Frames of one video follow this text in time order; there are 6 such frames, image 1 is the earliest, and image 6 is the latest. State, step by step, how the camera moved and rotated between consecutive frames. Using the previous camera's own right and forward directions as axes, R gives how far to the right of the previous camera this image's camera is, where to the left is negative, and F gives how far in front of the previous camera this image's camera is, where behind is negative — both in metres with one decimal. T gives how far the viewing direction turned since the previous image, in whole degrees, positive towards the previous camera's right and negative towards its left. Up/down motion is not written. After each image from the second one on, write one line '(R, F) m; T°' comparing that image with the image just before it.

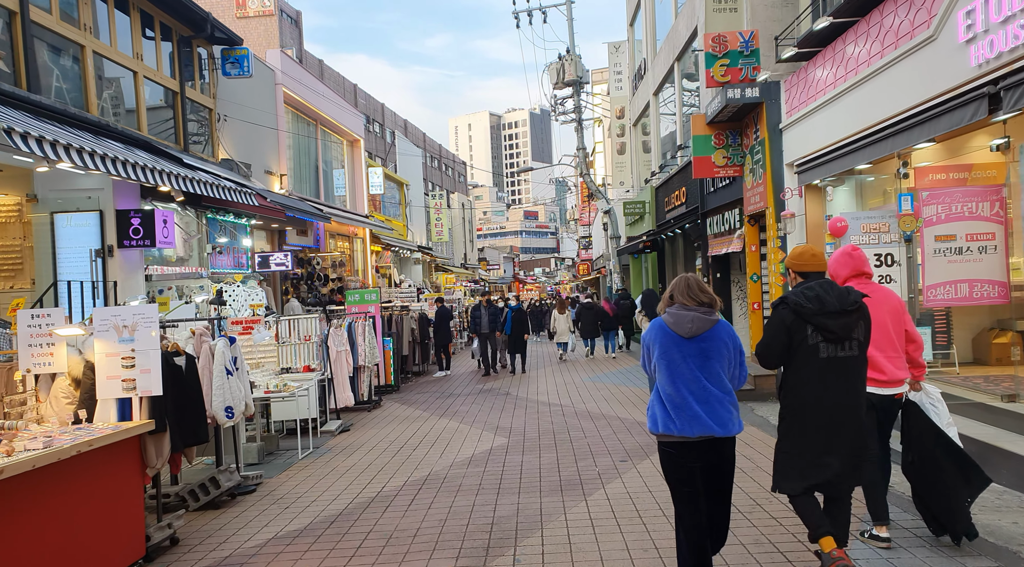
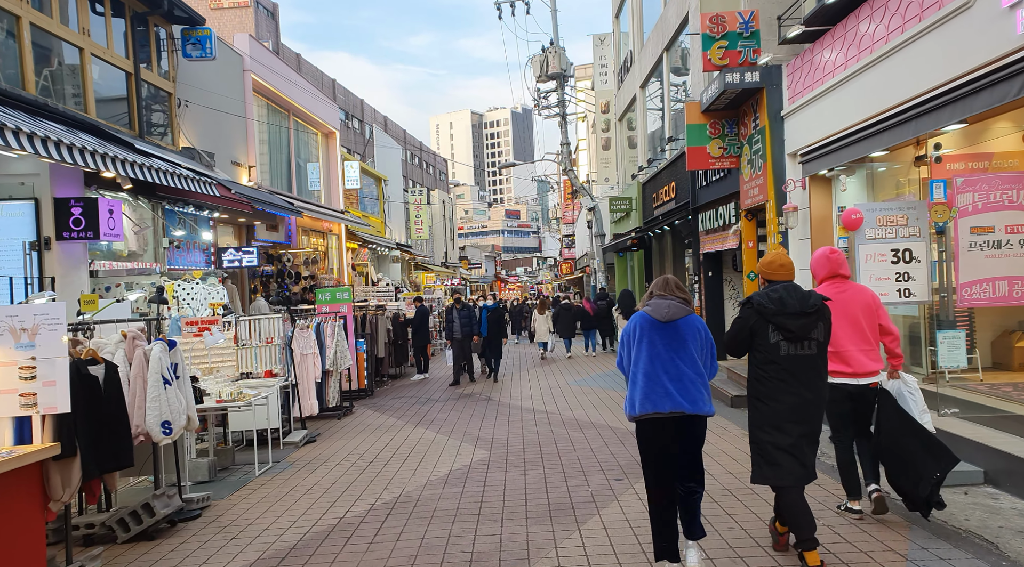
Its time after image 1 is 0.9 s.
(0.0, +0.8) m; +1°
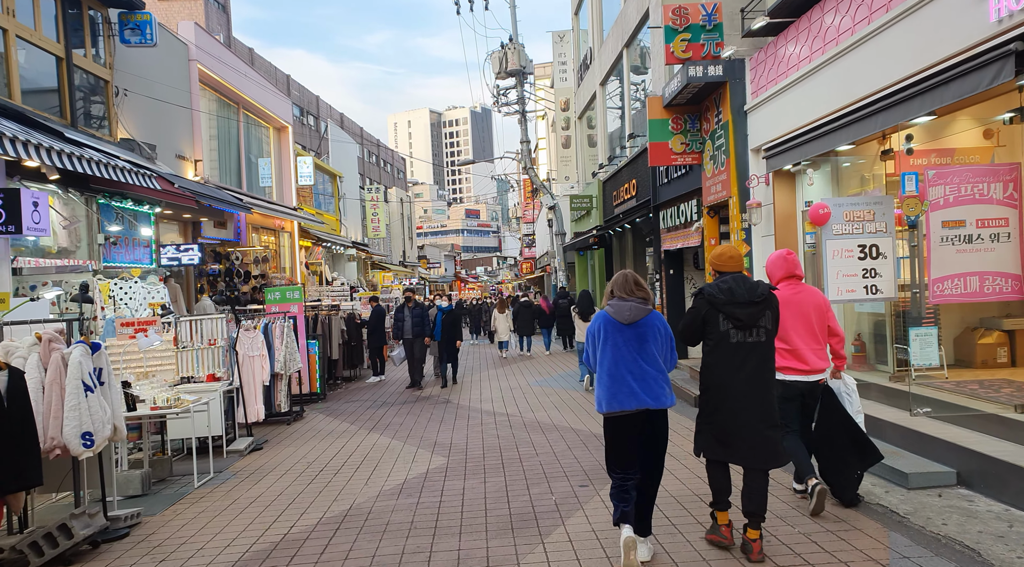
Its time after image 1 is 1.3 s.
(0.0, +0.4) m; +3°
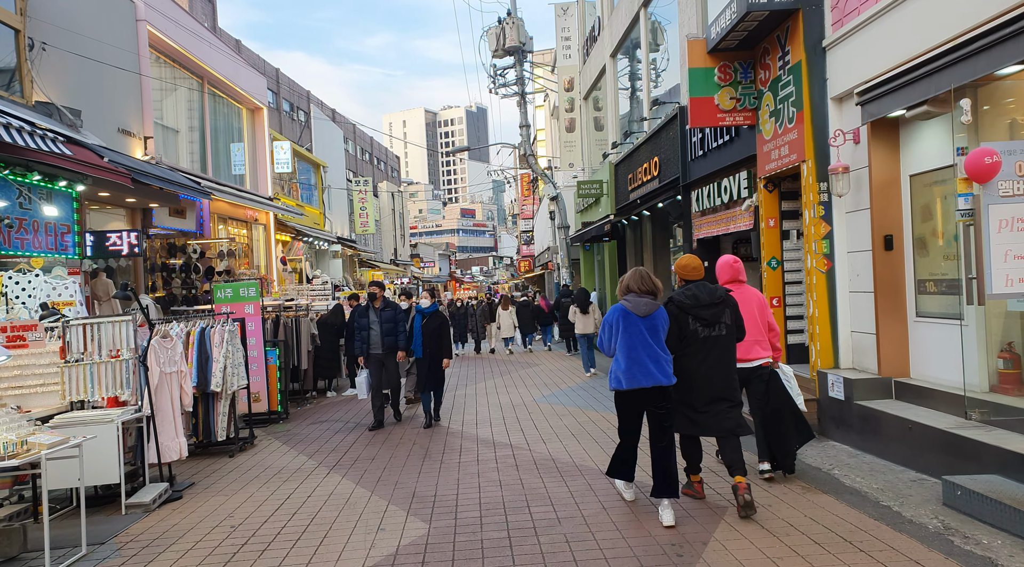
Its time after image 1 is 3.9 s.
(-0.1, +2.3) m; 0°
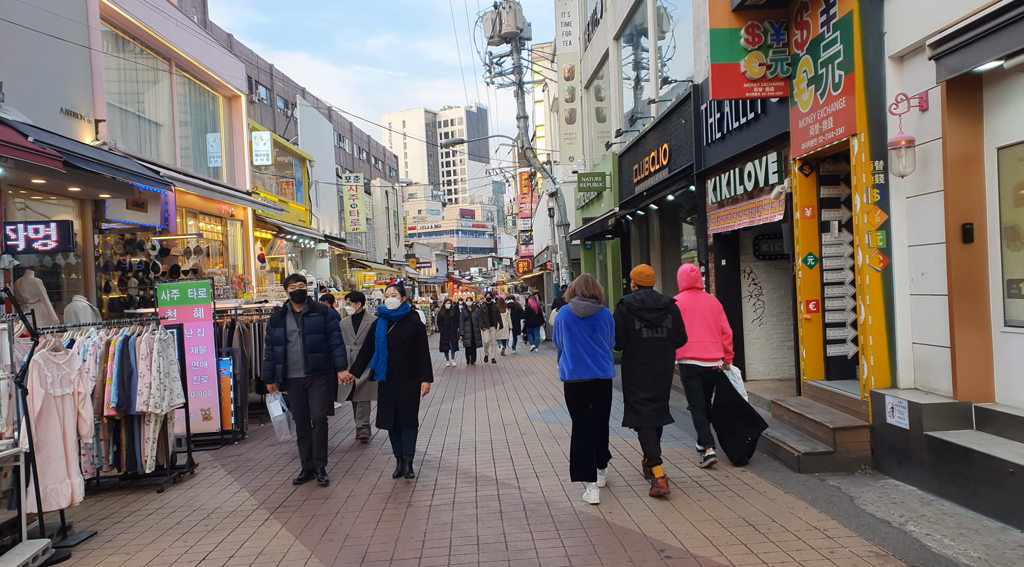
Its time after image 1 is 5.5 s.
(+0.1, +1.4) m; 0°
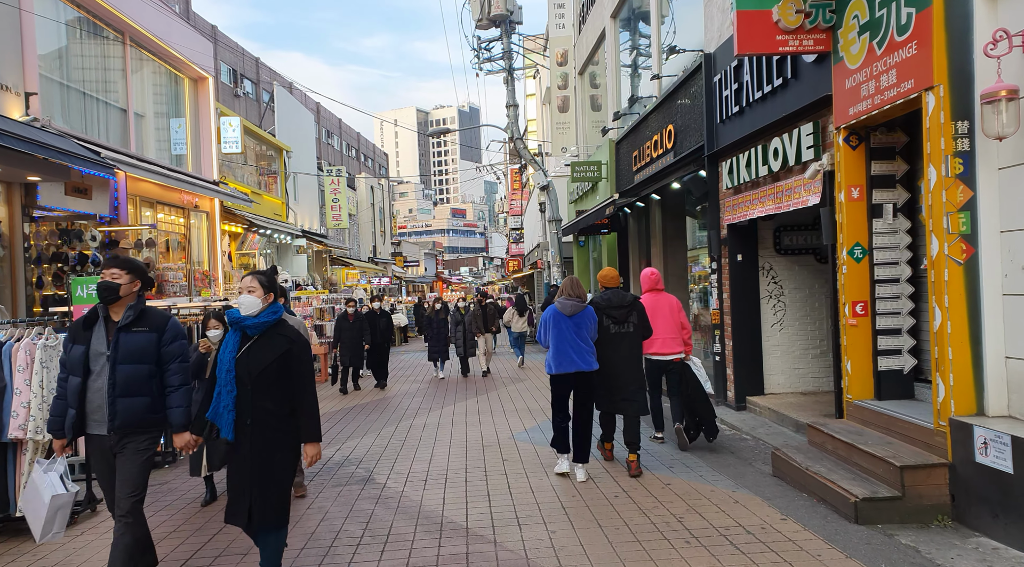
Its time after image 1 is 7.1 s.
(+0.1, +1.4) m; +1°
